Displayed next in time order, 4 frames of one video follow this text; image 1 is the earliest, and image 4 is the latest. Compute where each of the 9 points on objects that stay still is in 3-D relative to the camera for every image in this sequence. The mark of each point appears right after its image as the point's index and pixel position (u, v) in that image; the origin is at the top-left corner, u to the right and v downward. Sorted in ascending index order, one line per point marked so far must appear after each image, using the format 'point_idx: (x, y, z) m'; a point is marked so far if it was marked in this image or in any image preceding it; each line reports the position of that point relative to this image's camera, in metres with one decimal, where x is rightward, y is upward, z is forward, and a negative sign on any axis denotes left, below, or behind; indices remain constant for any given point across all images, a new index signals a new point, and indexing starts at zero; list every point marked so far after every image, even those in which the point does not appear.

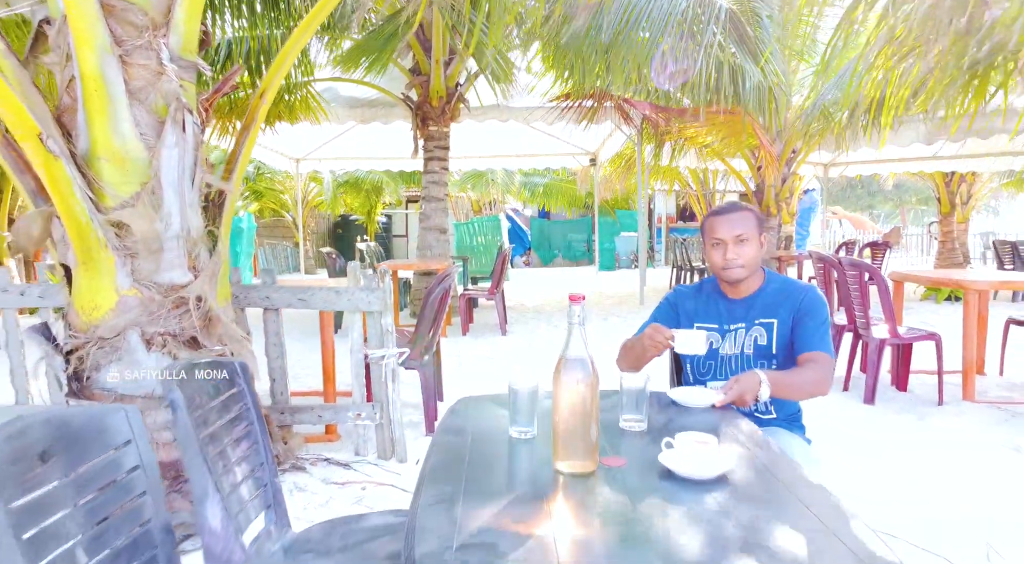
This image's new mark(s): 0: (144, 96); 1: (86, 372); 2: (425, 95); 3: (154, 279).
0: (-1.2, +0.6, +2.0) m
1: (-1.4, -0.3, +2.1) m
2: (-0.9, +2.0, +6.6) m
3: (-1.2, 0.0, +2.1) m
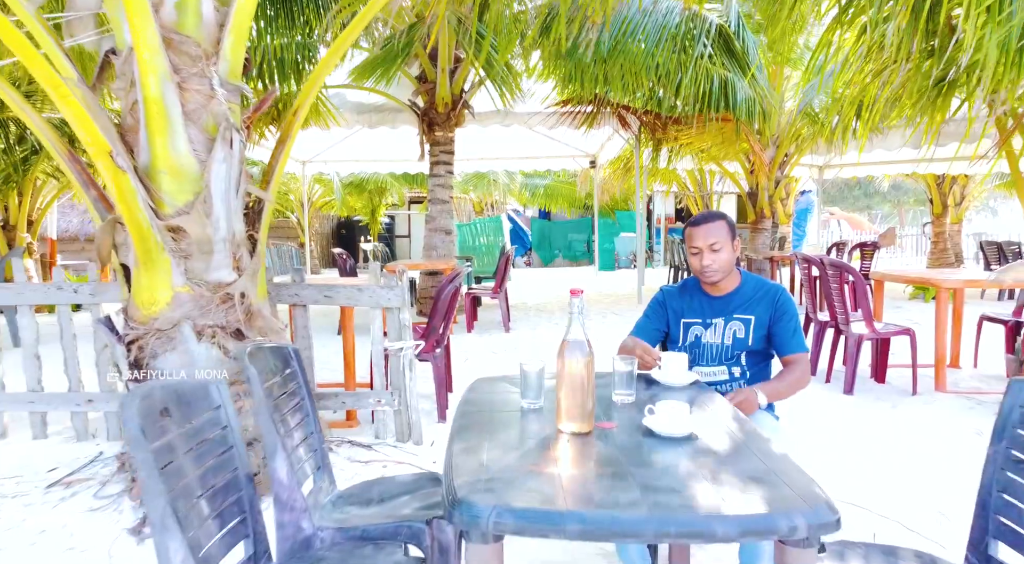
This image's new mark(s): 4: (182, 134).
0: (-1.1, +0.6, +2.3) m
1: (-1.4, -0.3, +2.3) m
2: (-0.9, +2.0, +6.9) m
3: (-1.2, 0.0, +2.3) m
4: (-1.2, +0.5, +2.2) m
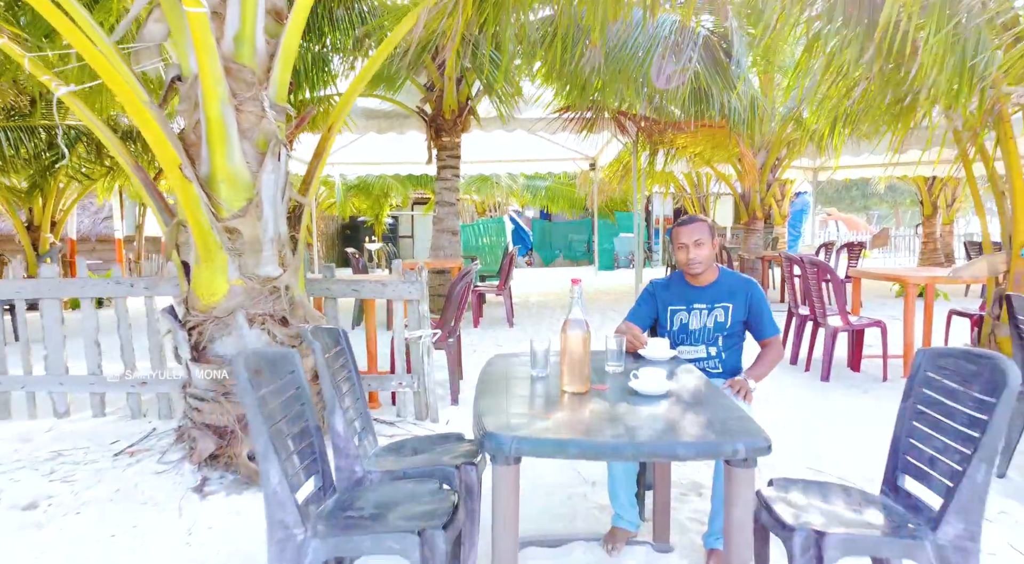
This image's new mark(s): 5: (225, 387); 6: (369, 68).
0: (-1.1, +0.6, +2.6) m
1: (-1.3, -0.3, +2.7) m
2: (-0.9, +2.0, +7.2) m
3: (-1.1, 0.0, +2.7) m
4: (-1.1, +0.6, +2.6) m
5: (-1.2, -0.5, +2.7) m
6: (-0.7, +1.1, +3.2) m
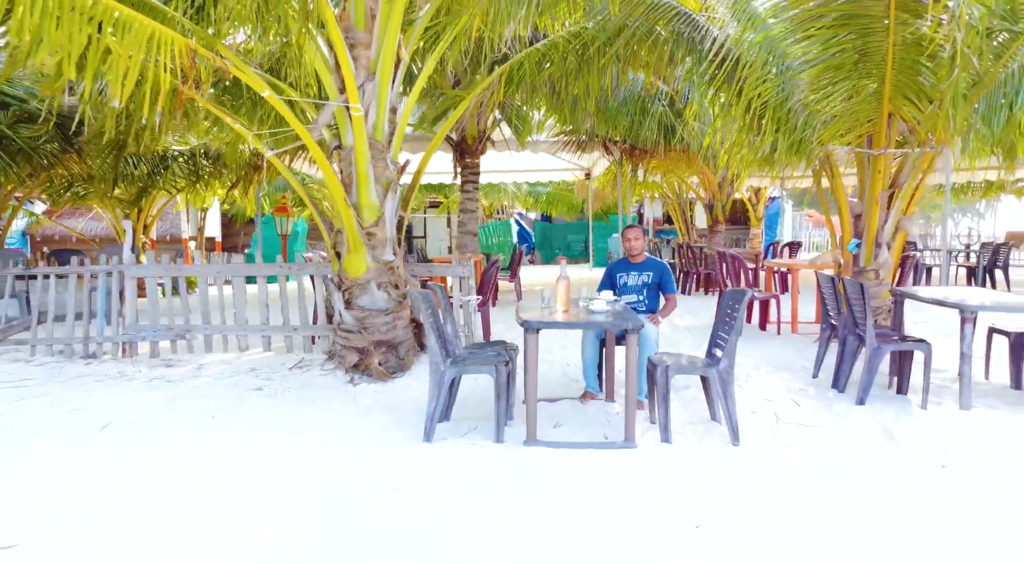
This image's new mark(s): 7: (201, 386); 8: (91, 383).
0: (-1.0, +0.8, +4.6) m
1: (-1.2, -0.1, +4.7) m
2: (-0.7, +2.1, +9.2) m
3: (-1.0, +0.2, +4.7) m
4: (-1.0, +0.7, +4.5) m
5: (-1.1, -0.3, +4.7) m
6: (-0.6, +1.2, +5.2) m
7: (-2.3, -0.8, +4.6) m
8: (-3.2, -0.8, +4.7) m
